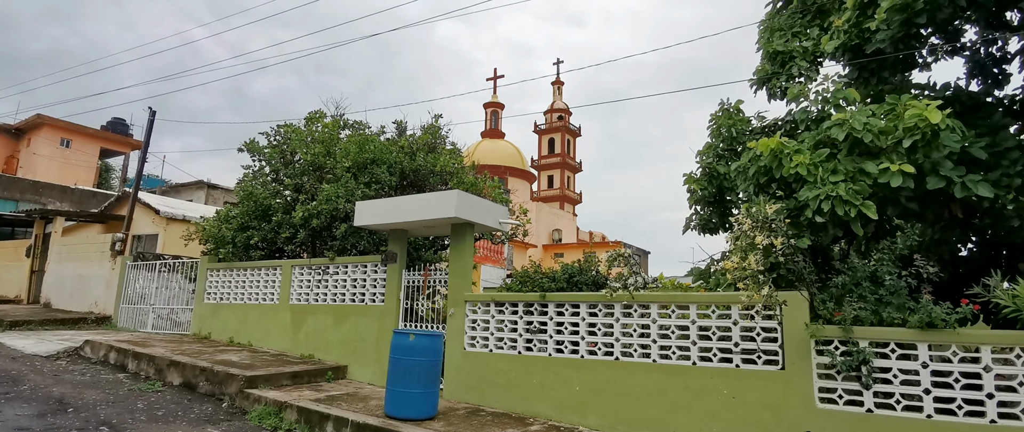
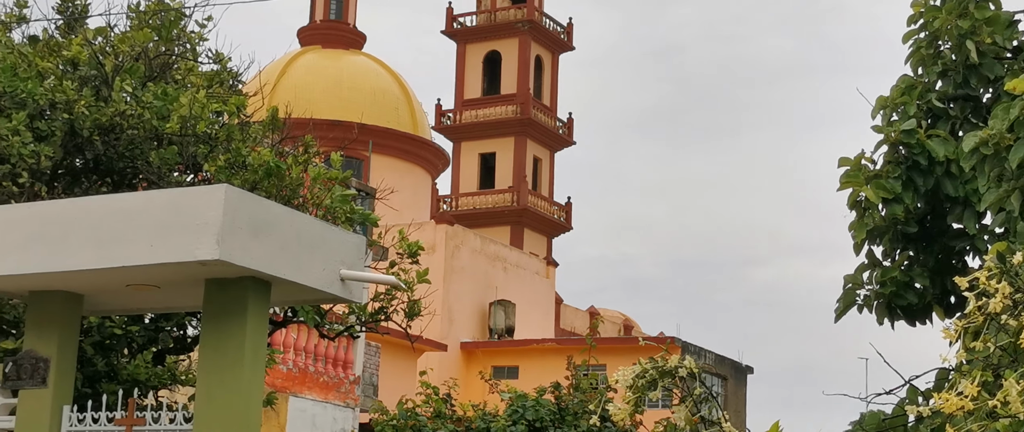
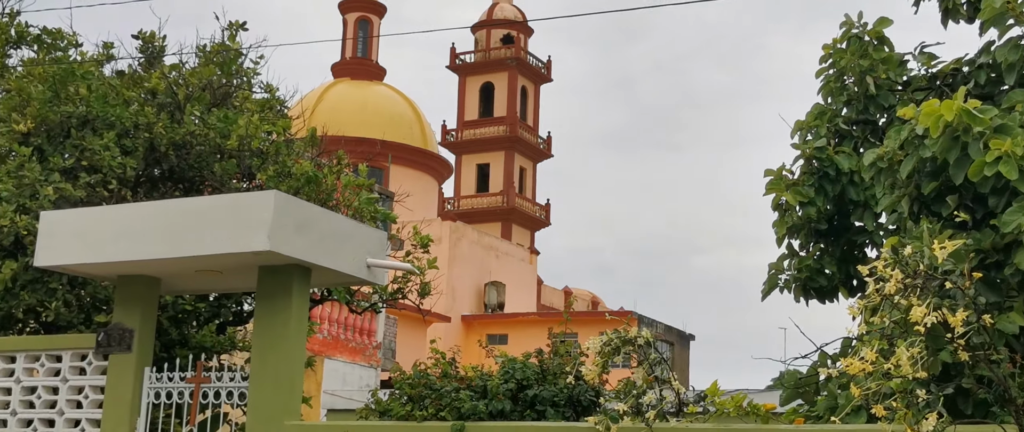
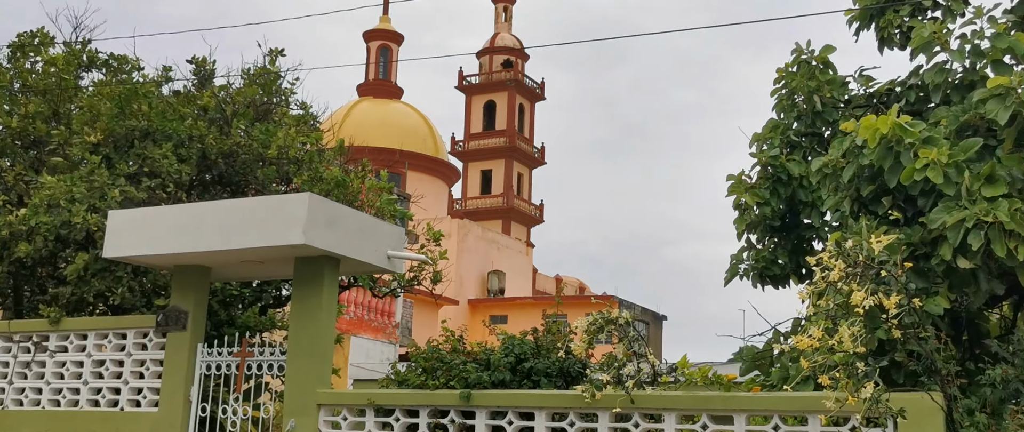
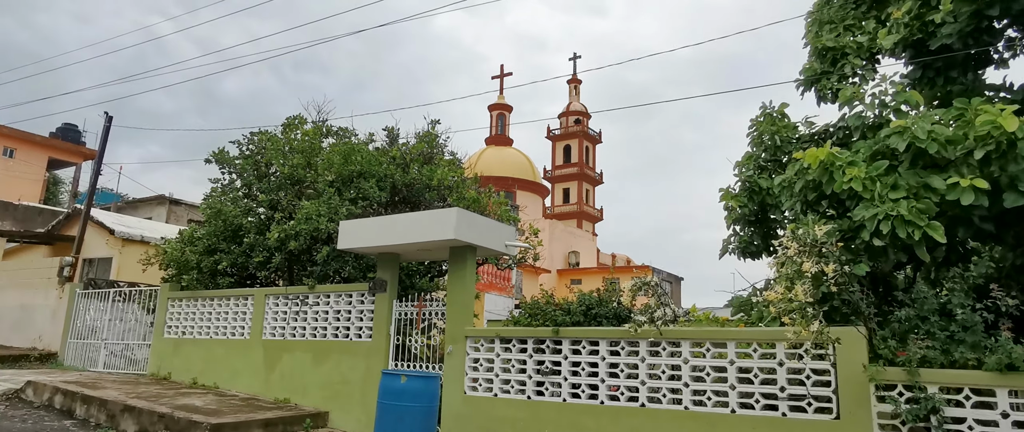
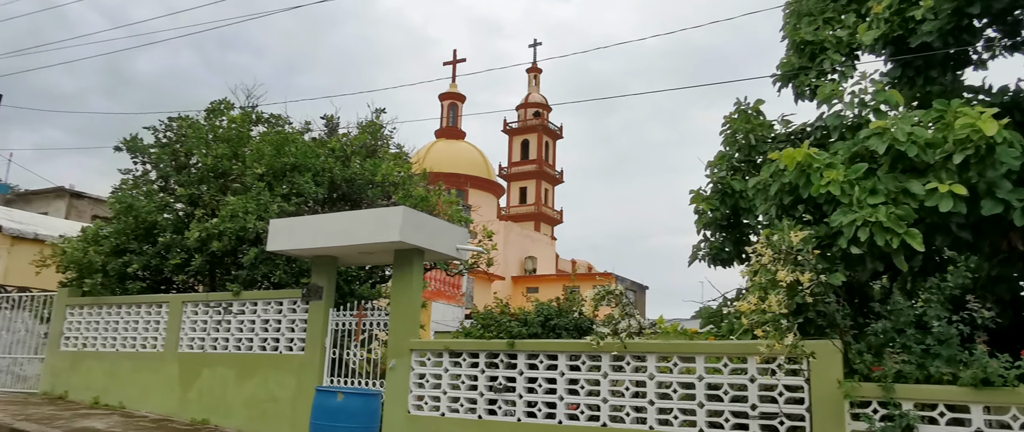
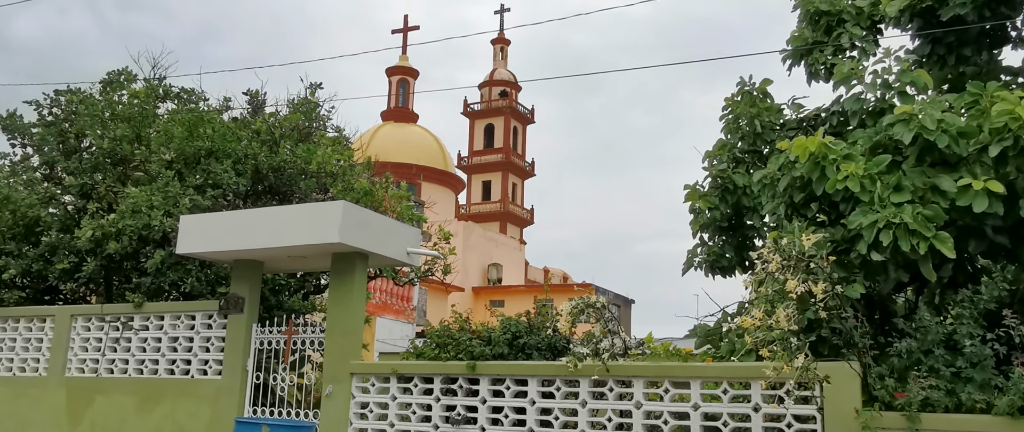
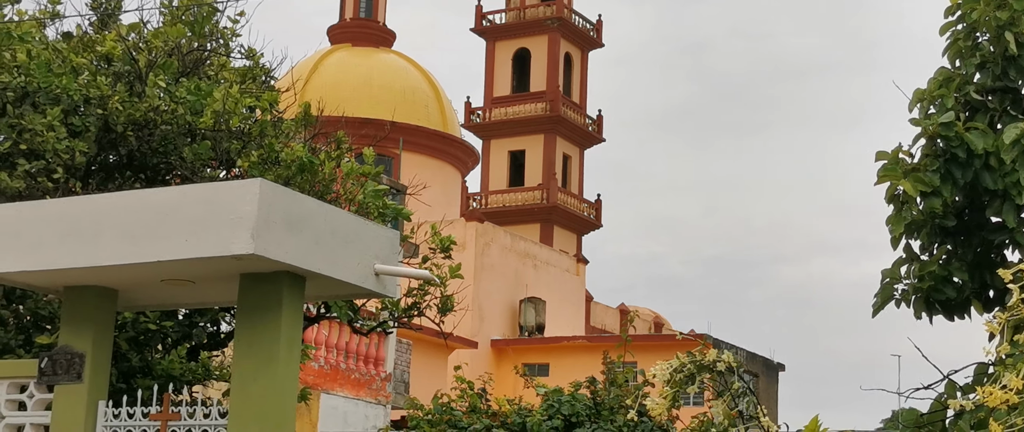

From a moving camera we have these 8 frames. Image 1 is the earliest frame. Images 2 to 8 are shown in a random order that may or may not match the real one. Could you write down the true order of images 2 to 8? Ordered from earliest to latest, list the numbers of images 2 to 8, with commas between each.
5, 6, 7, 4, 3, 2, 8
